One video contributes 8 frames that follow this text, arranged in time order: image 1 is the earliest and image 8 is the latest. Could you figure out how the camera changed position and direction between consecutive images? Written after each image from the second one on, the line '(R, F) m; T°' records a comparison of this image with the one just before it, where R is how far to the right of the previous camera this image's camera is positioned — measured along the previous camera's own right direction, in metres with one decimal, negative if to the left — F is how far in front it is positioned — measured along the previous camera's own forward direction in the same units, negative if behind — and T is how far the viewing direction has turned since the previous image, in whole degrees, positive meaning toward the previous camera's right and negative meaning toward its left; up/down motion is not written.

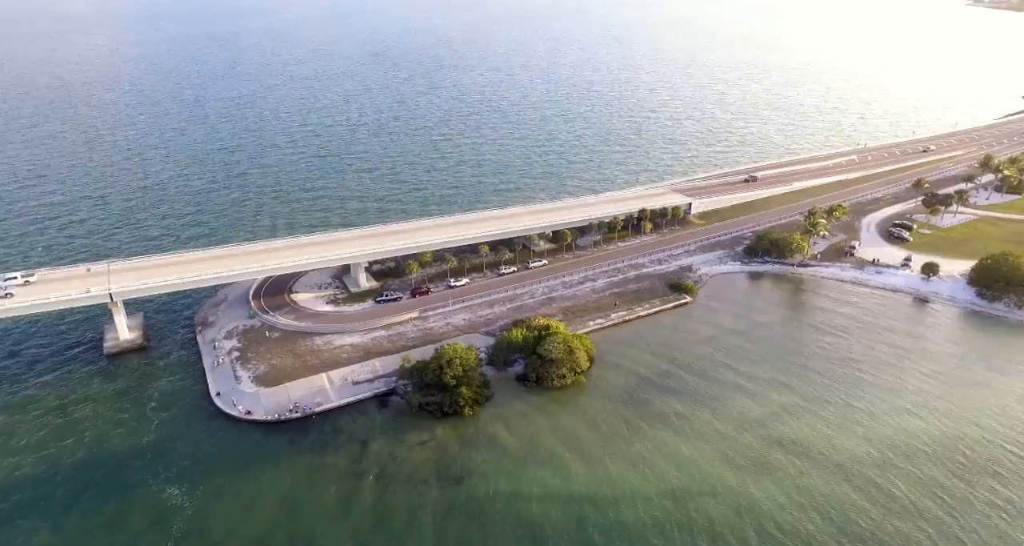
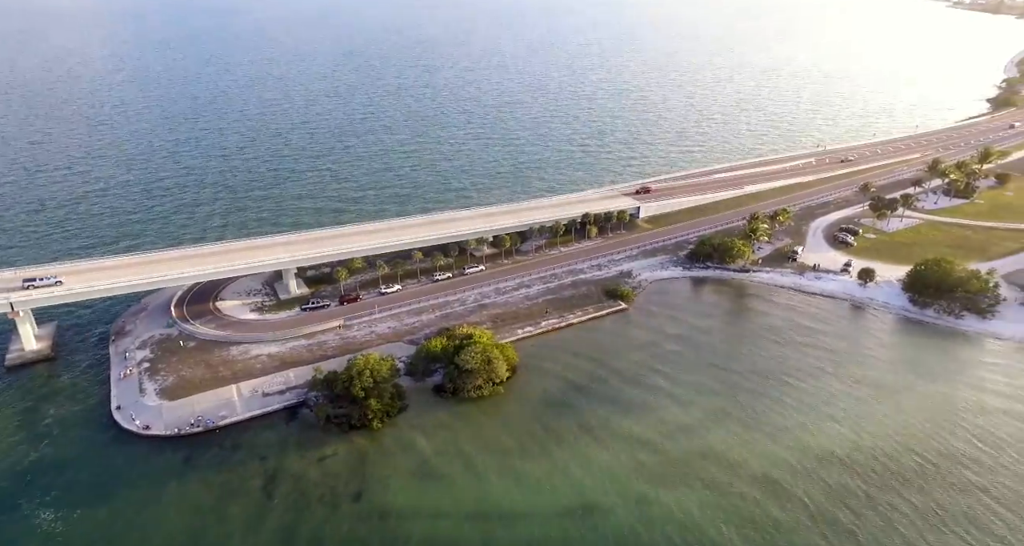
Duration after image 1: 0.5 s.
(+6.1, +0.6) m; +1°
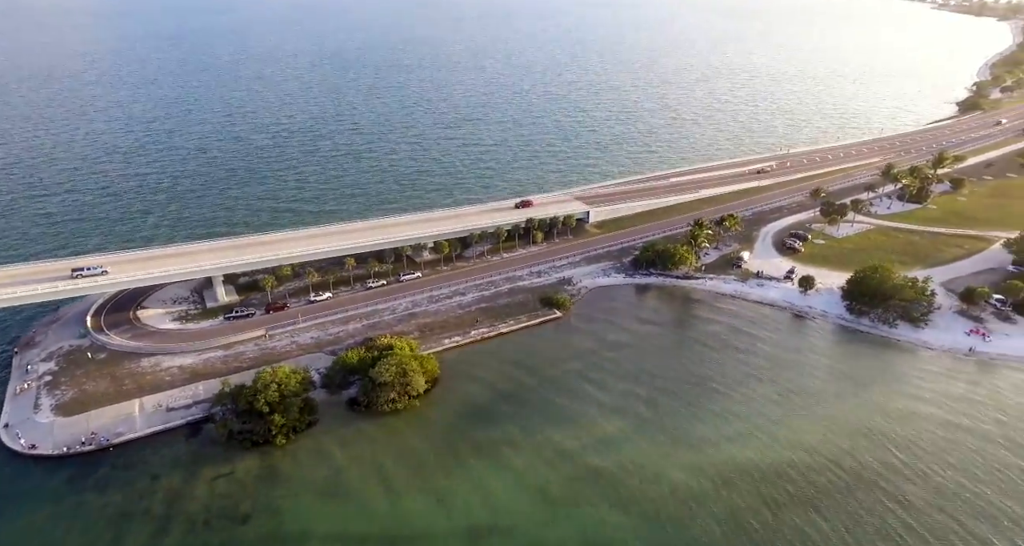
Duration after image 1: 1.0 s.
(+6.3, +1.0) m; +1°
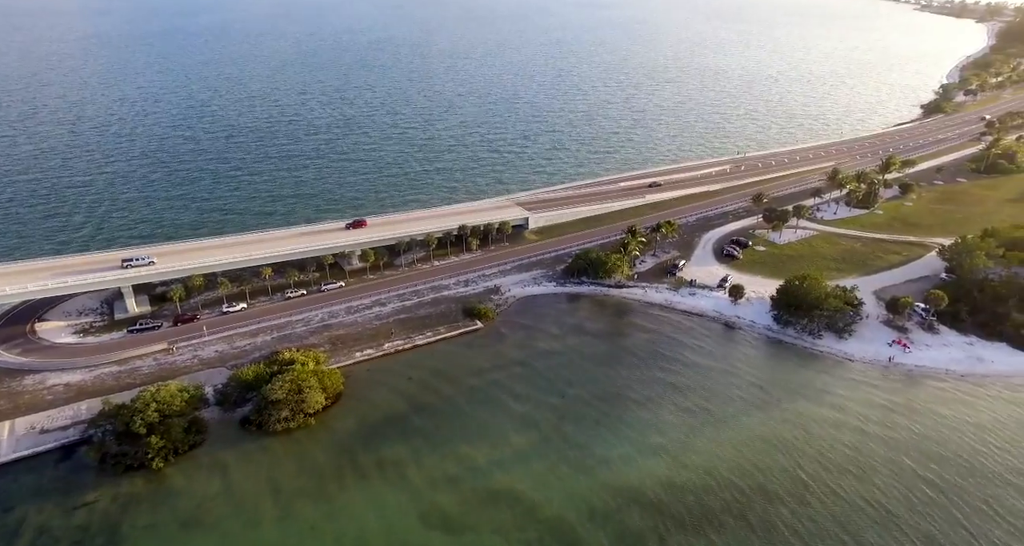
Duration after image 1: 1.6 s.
(+7.5, +1.3) m; +1°
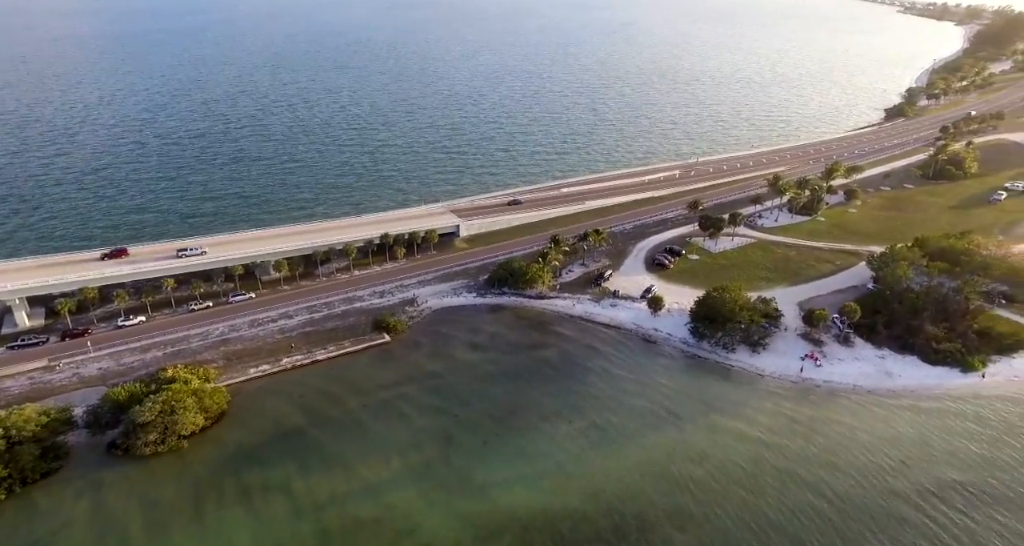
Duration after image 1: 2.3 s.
(+8.8, +1.4) m; +1°
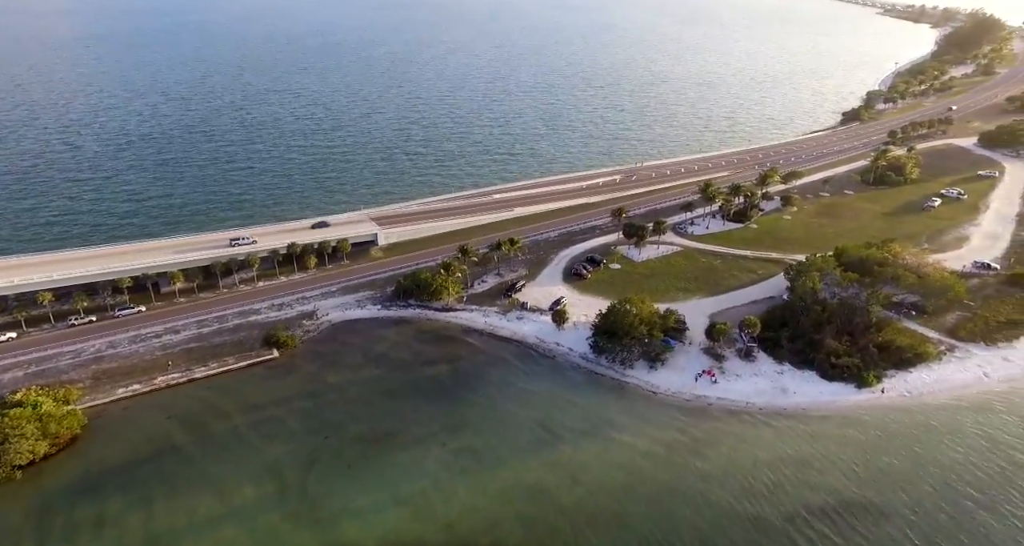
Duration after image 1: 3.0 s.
(+9.9, +1.6) m; +1°
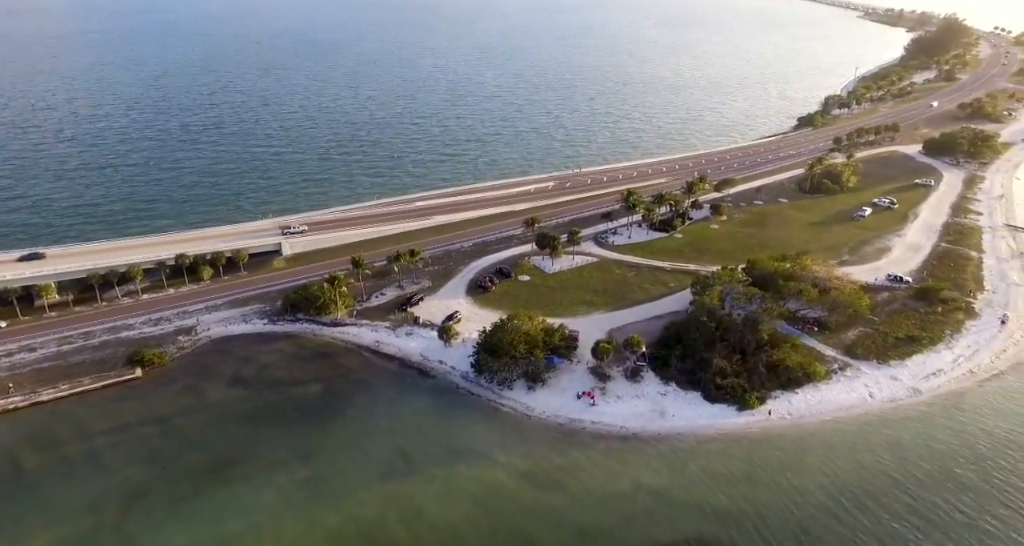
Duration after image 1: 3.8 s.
(+11.2, +2.1) m; +1°
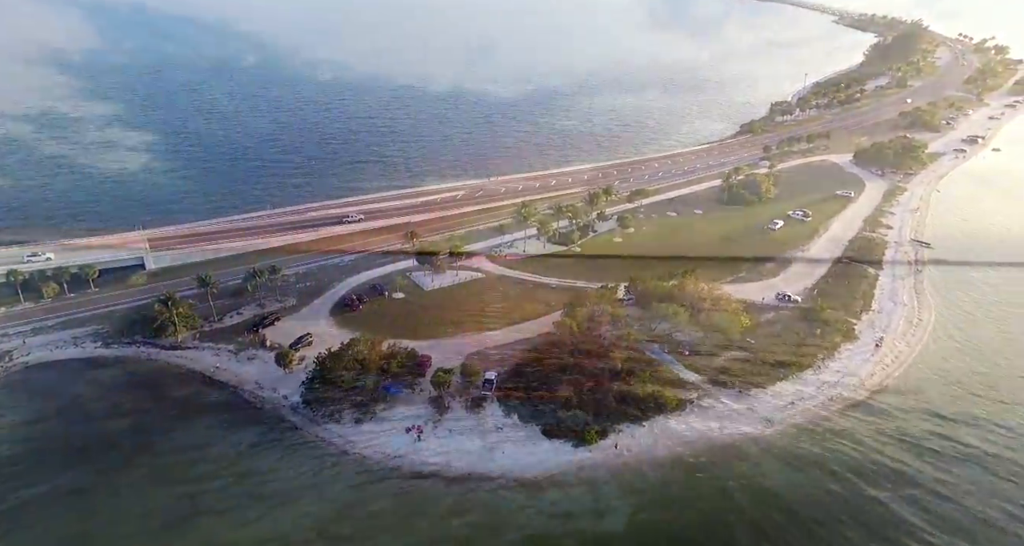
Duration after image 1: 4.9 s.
(+14.4, +3.5) m; +2°
